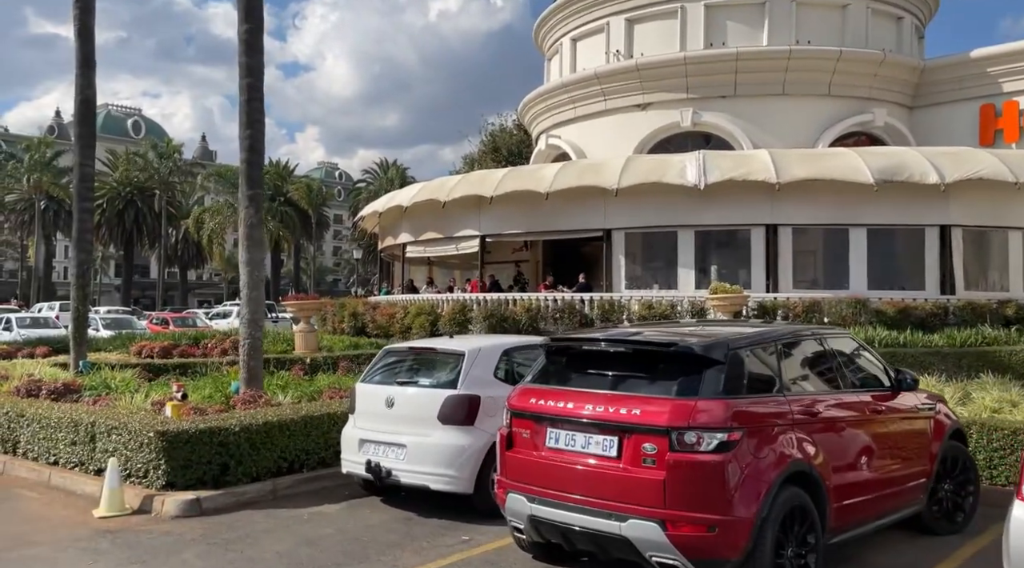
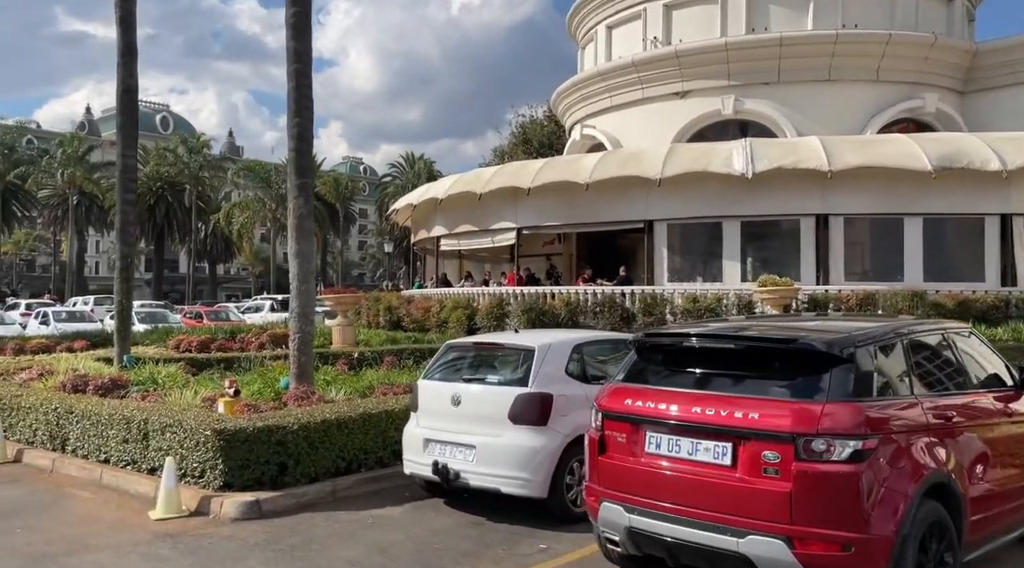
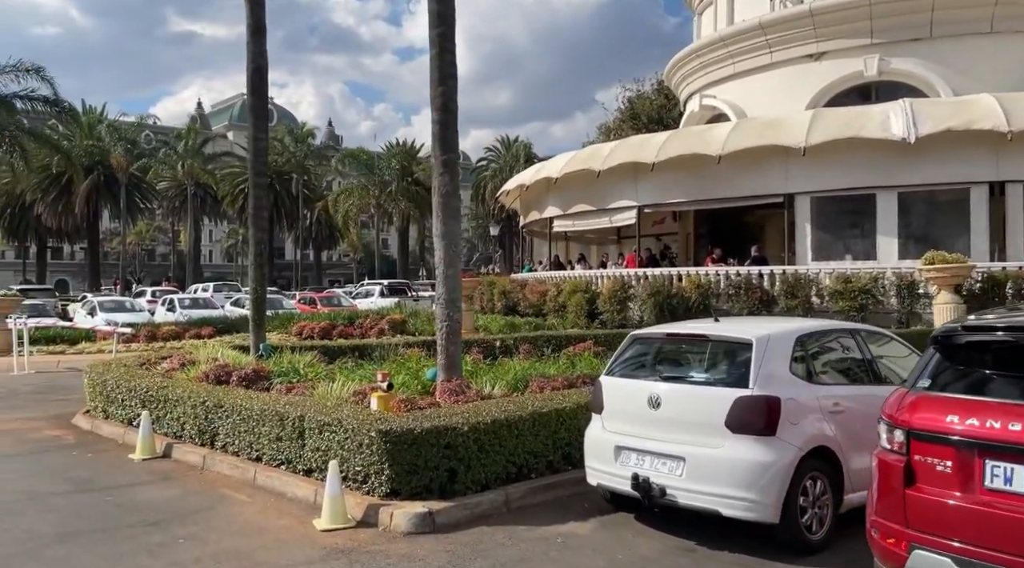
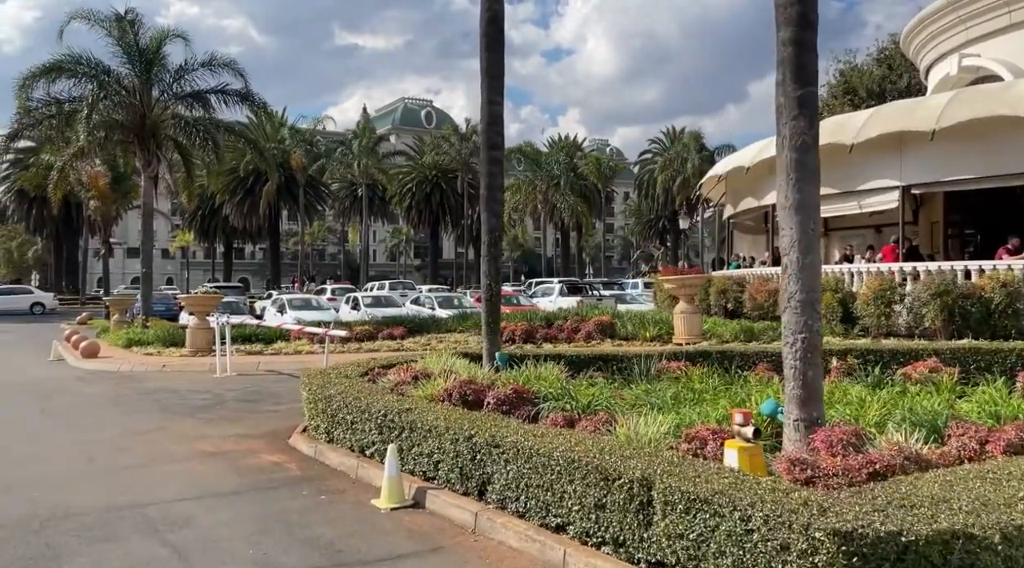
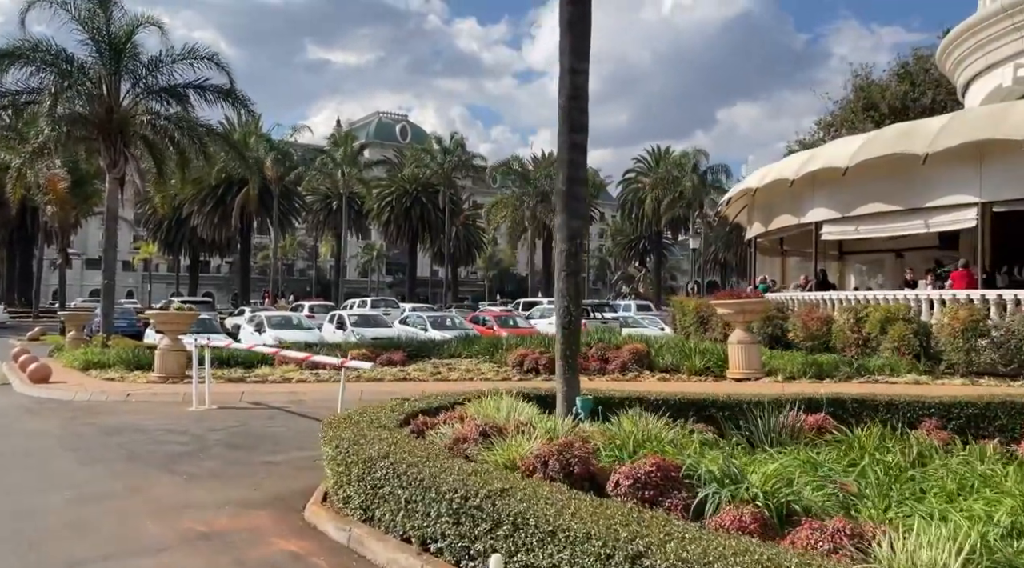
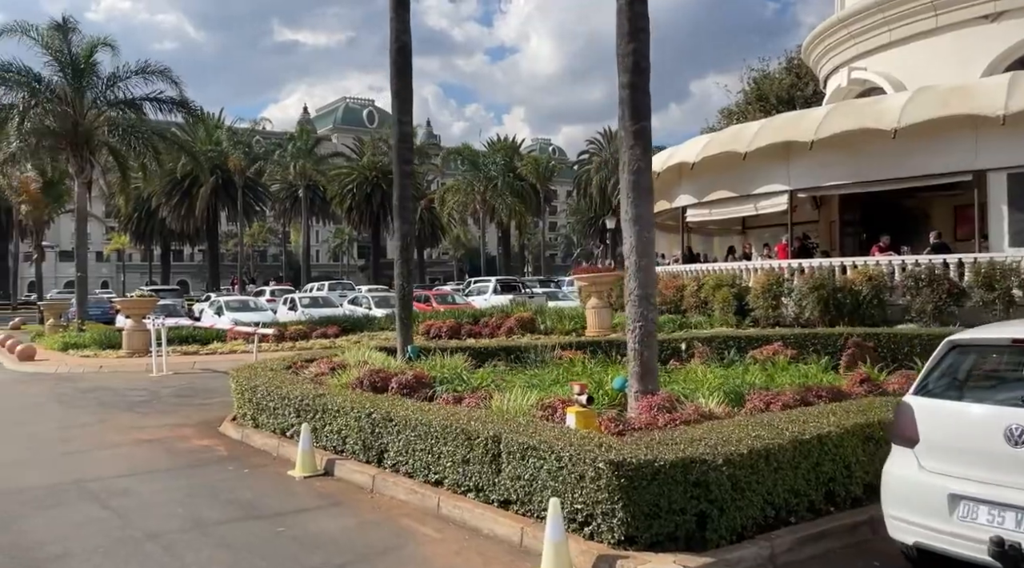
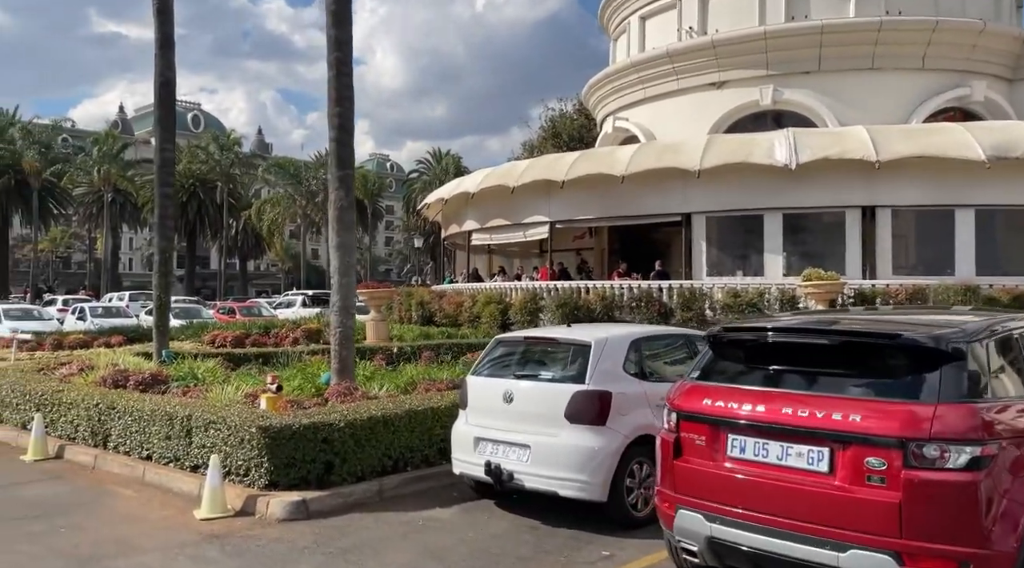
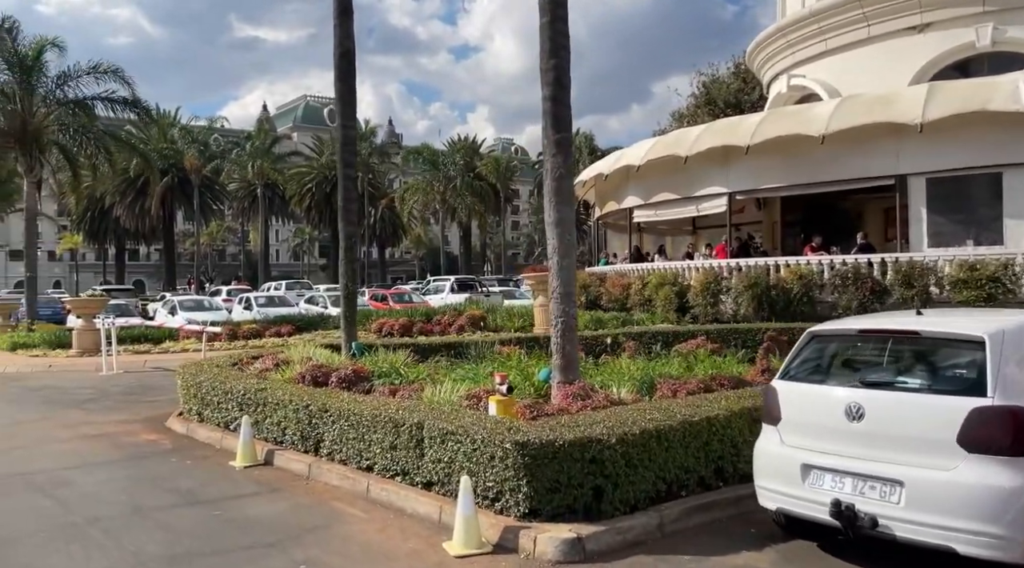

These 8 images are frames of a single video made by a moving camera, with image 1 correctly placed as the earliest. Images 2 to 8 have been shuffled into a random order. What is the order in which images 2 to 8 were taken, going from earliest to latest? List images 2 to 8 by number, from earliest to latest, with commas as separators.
2, 7, 3, 8, 6, 4, 5
